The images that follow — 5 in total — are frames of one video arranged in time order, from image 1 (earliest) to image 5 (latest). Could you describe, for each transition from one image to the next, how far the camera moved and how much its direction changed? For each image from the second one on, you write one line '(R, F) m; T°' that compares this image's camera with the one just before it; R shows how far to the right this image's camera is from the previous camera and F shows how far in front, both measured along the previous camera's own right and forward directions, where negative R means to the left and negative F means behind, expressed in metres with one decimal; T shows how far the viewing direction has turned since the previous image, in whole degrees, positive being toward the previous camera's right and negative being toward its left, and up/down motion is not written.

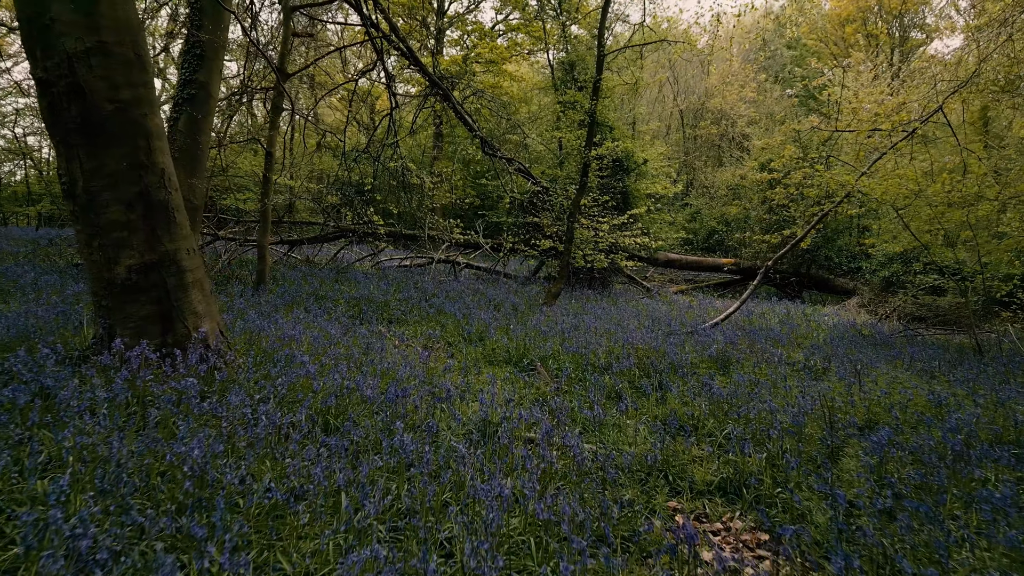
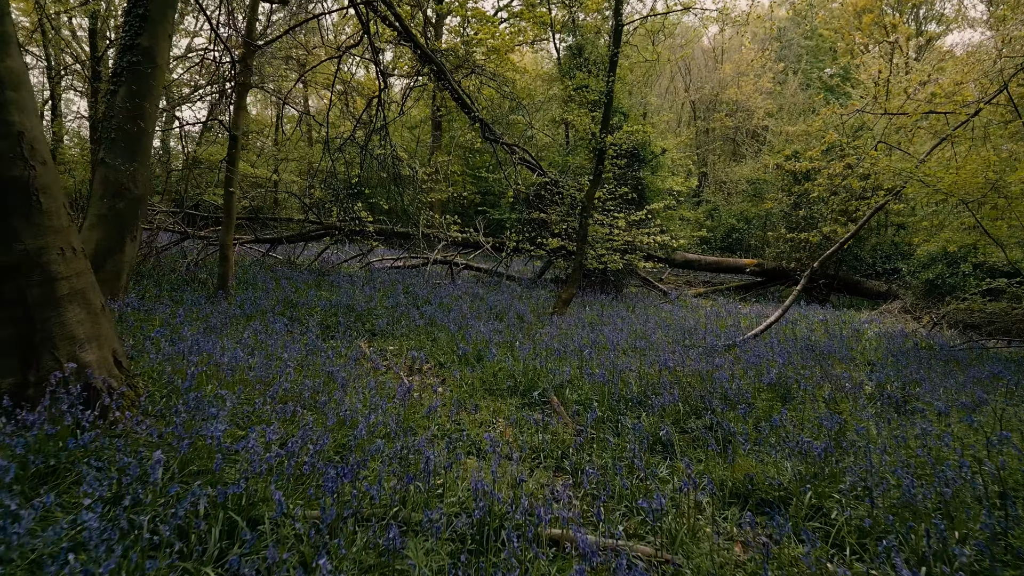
(0.0, +1.1) m; 0°
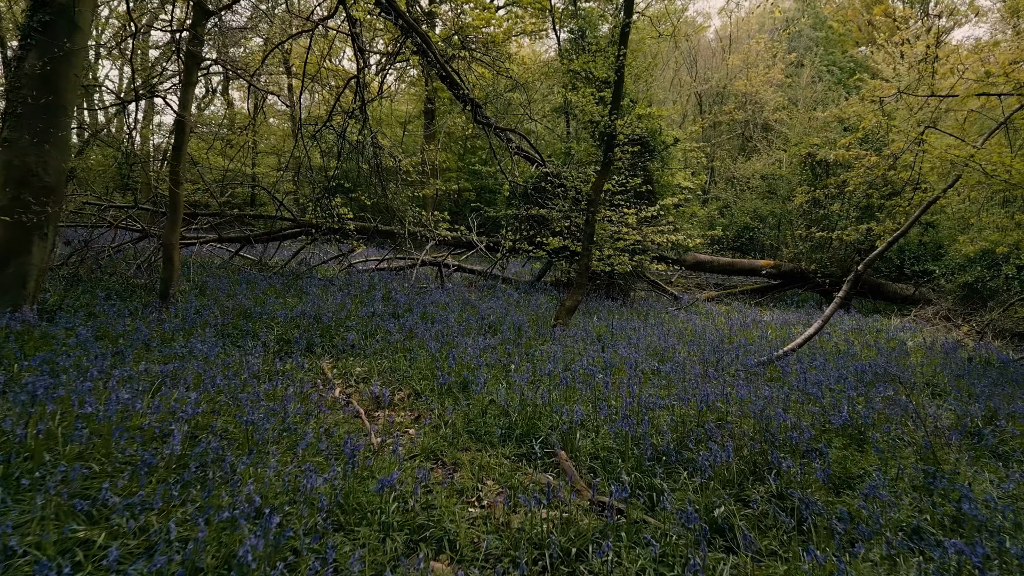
(0.0, +1.0) m; 0°
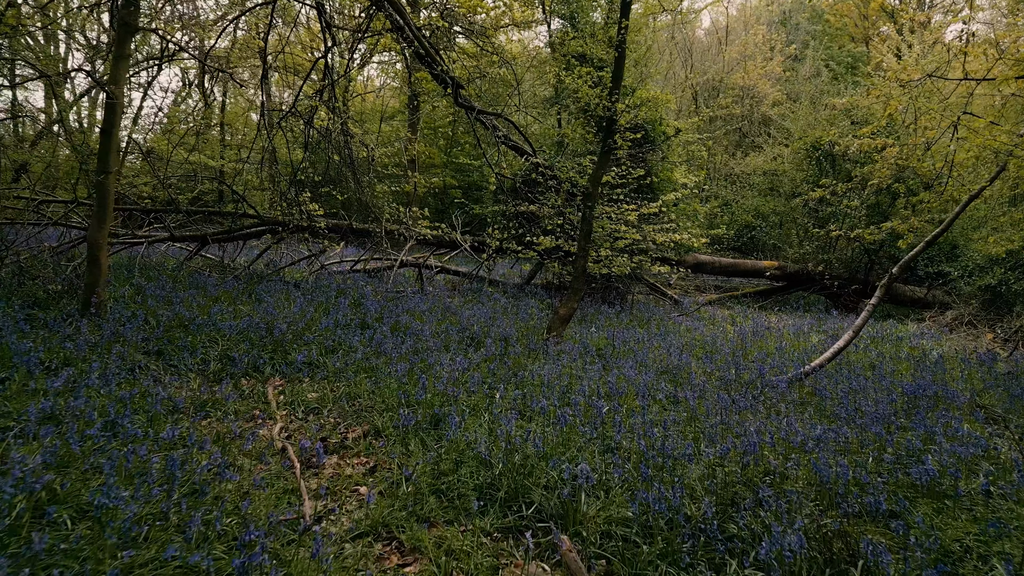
(0.0, +0.8) m; +1°
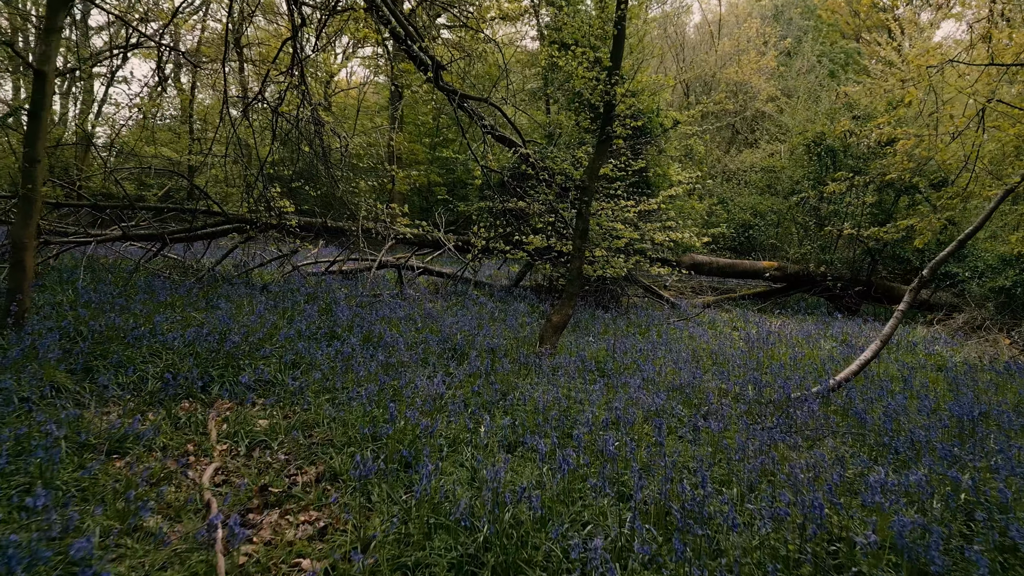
(0.0, +0.6) m; +1°
